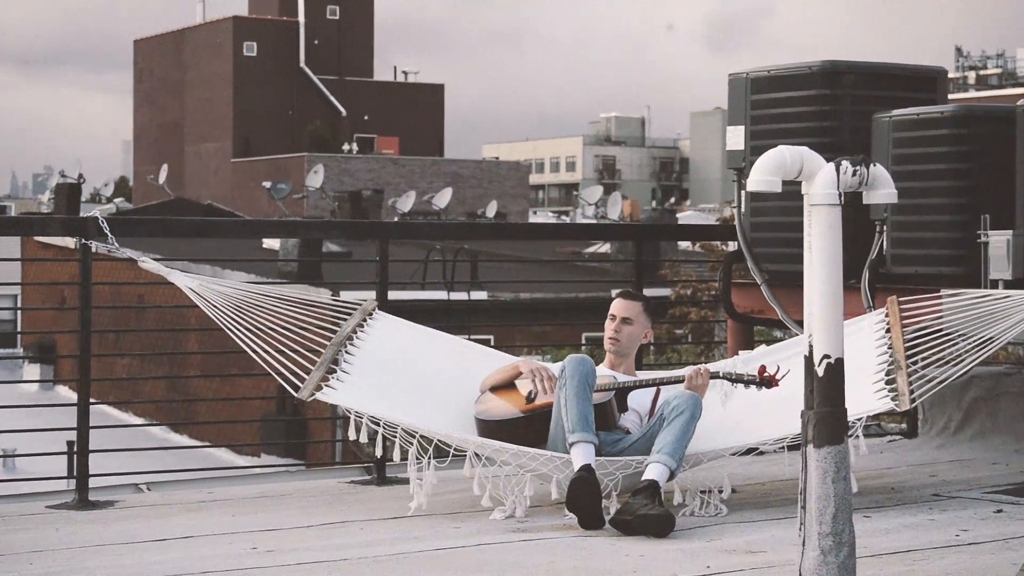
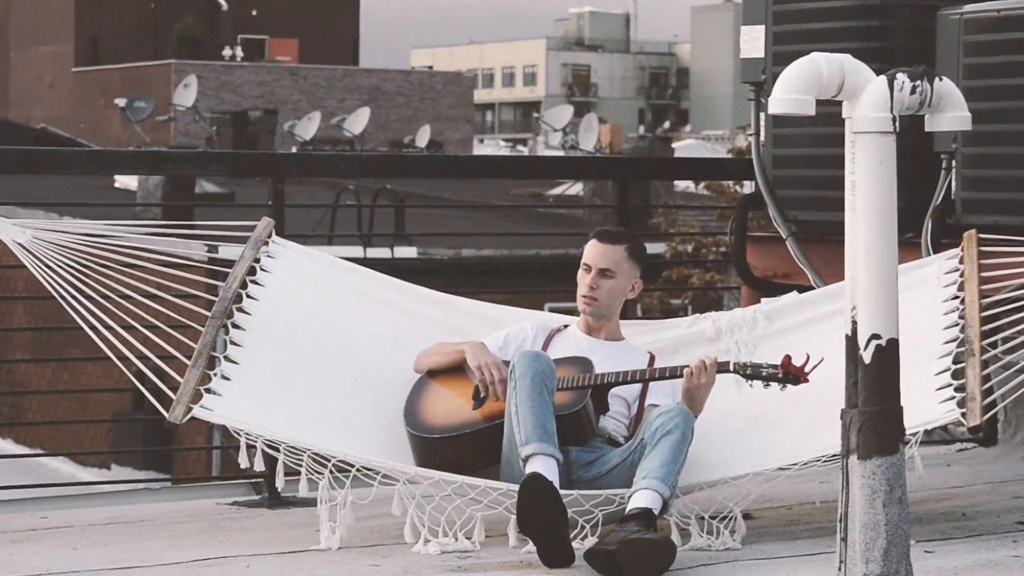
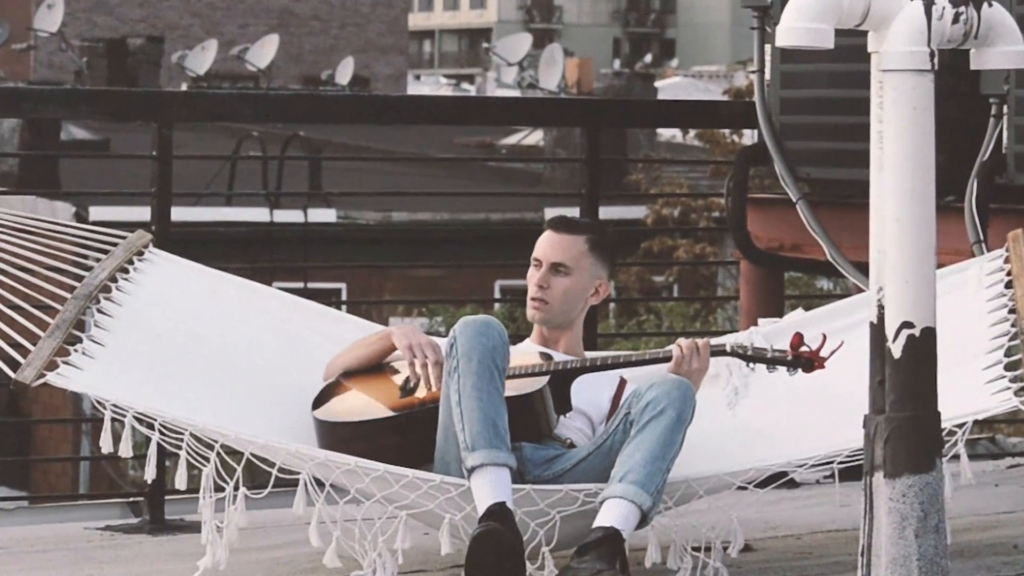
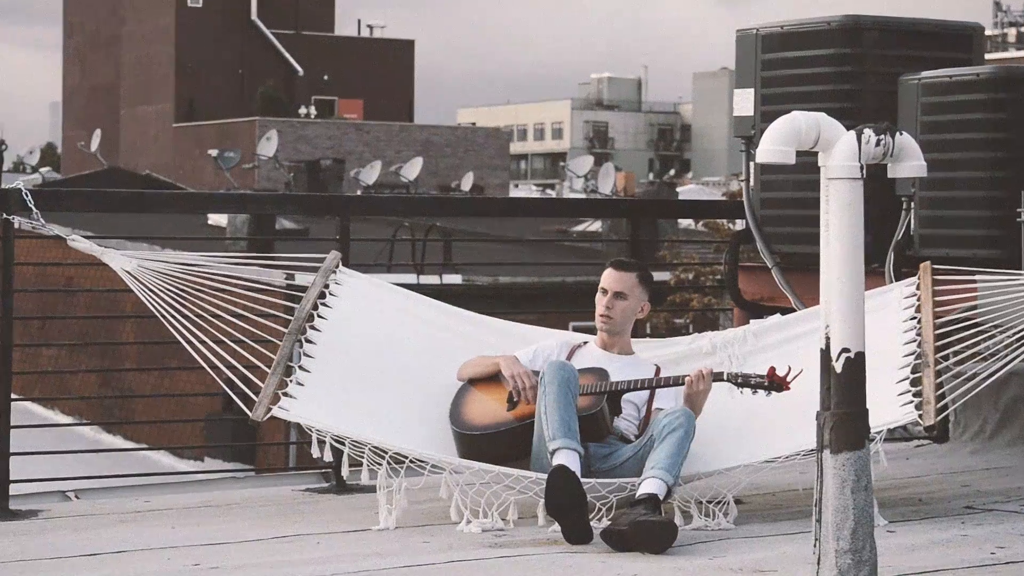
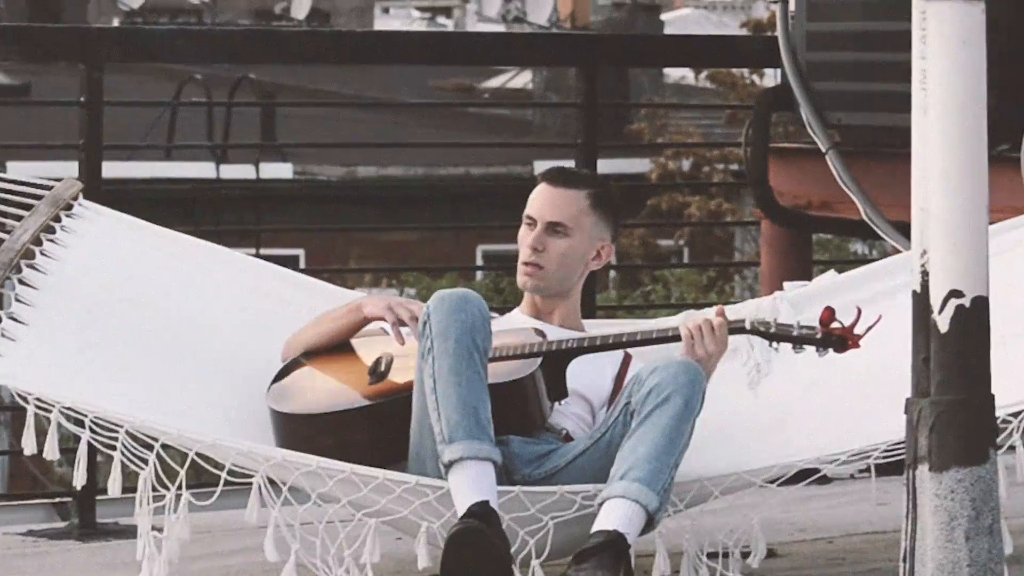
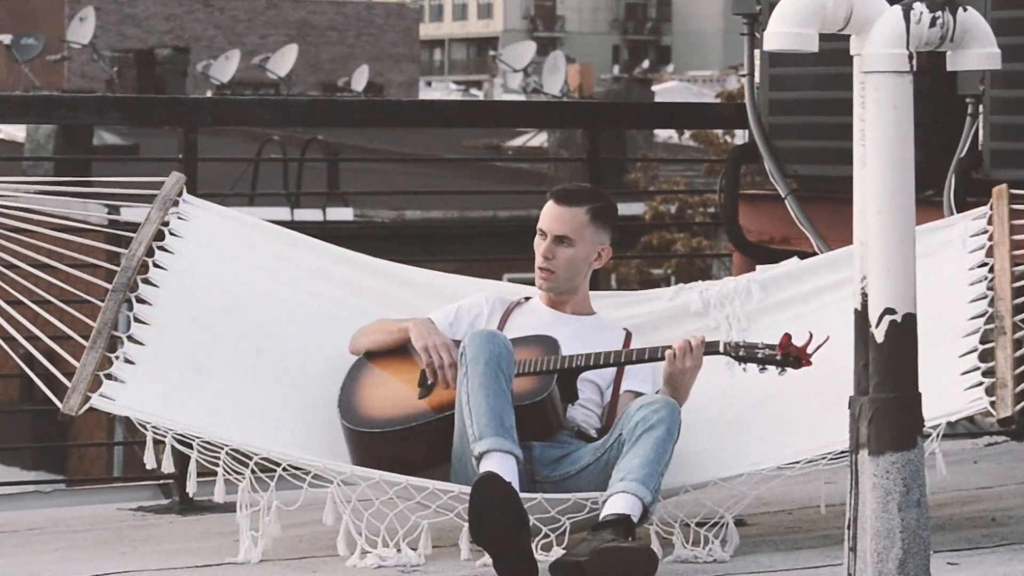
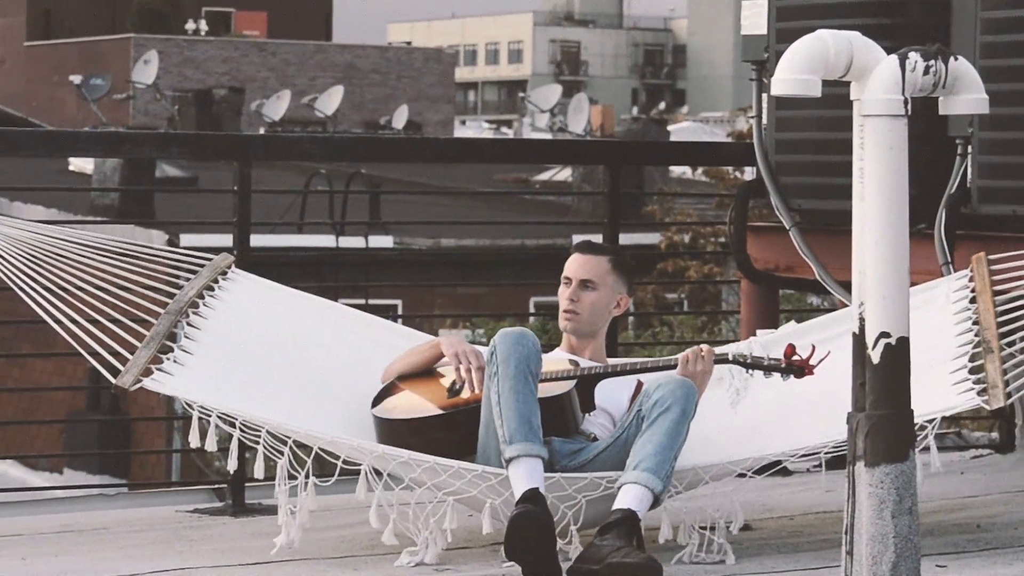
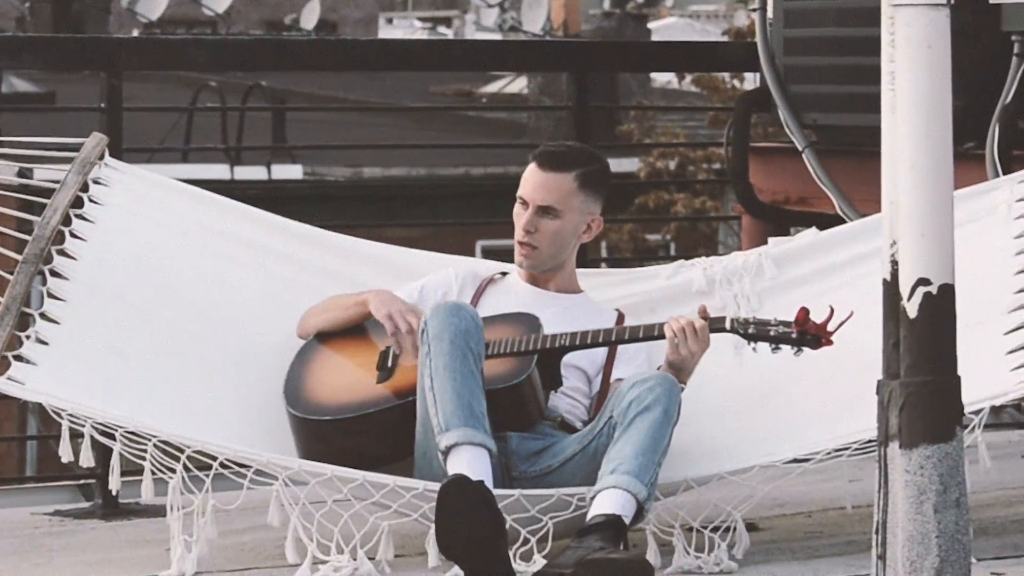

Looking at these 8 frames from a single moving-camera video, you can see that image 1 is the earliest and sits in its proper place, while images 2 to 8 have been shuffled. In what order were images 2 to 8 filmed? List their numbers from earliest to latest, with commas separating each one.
4, 2, 7, 6, 3, 8, 5
